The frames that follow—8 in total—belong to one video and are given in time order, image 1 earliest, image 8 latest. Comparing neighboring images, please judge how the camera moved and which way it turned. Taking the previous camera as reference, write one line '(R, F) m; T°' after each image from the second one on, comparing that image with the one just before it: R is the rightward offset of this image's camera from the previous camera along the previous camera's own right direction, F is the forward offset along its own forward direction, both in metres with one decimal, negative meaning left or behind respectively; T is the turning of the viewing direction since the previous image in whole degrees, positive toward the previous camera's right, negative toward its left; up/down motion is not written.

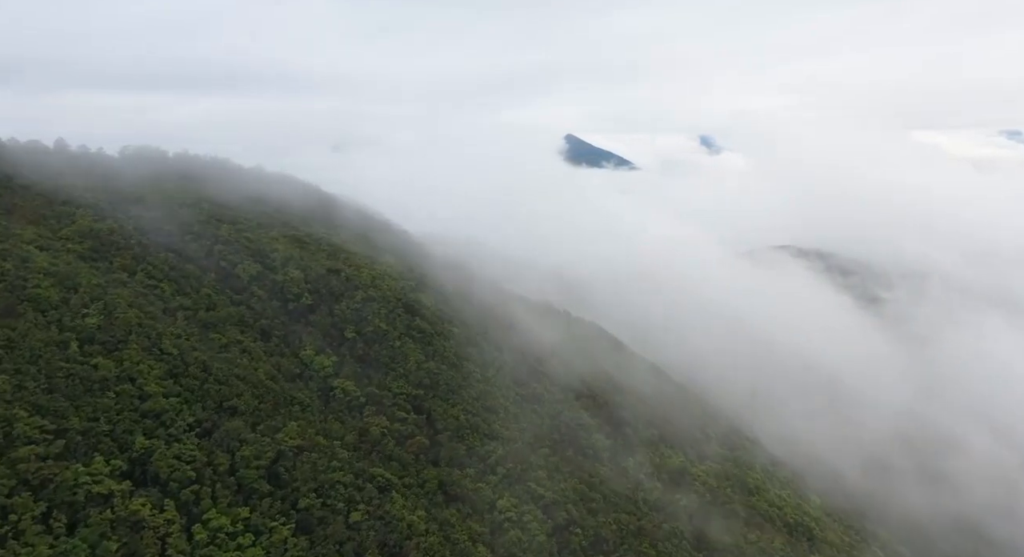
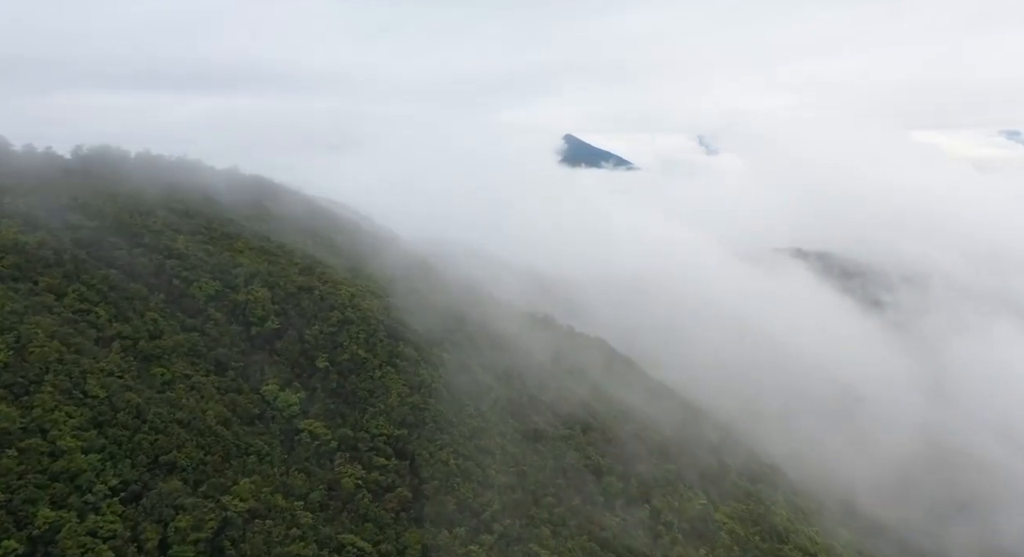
(0.0, +4.7) m; 0°
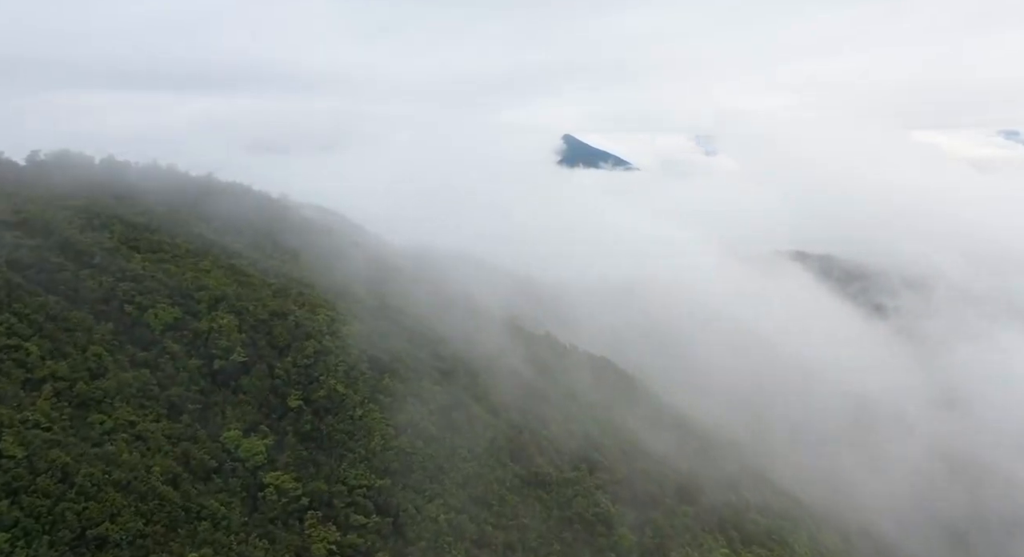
(0.0, +3.7) m; 0°
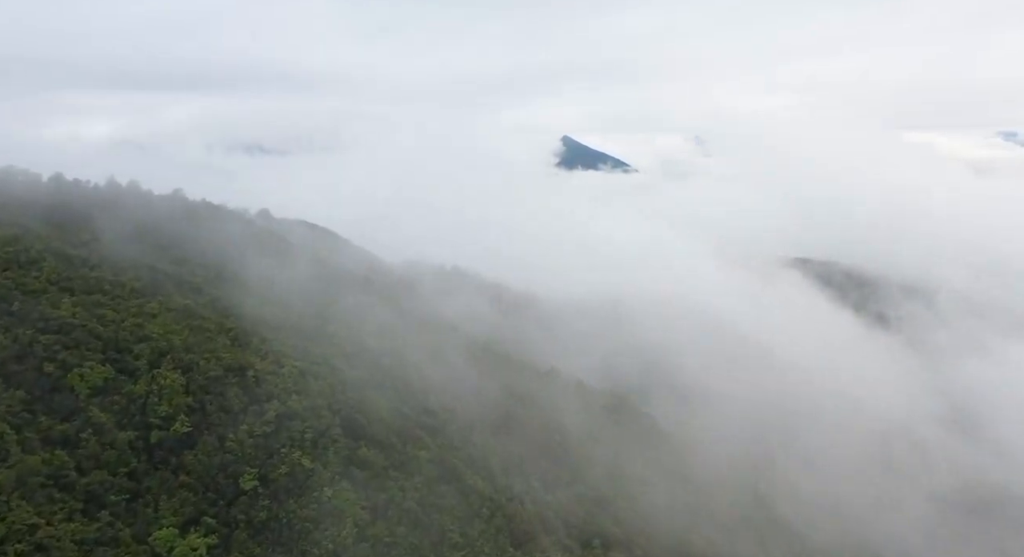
(0.0, +4.6) m; 0°
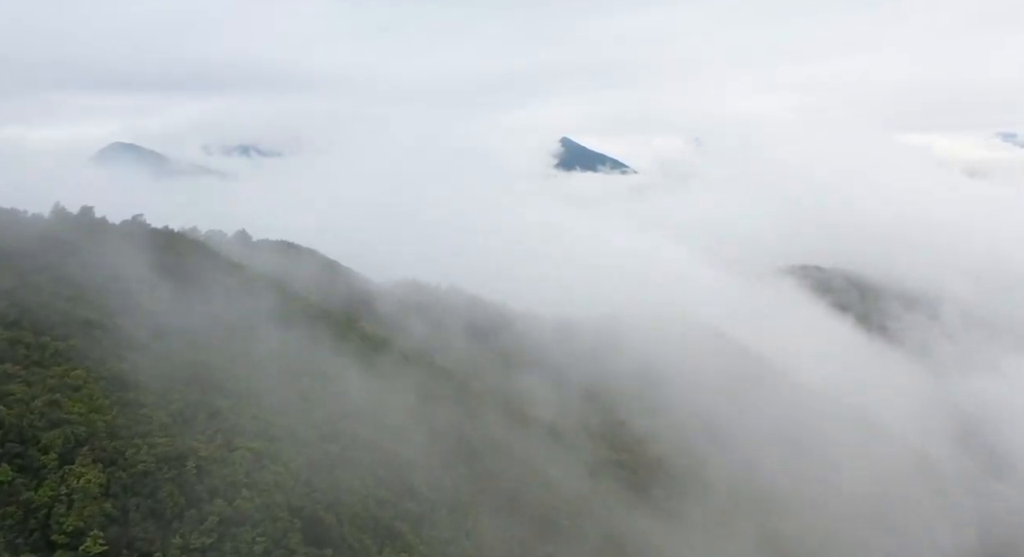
(0.0, +4.7) m; 0°
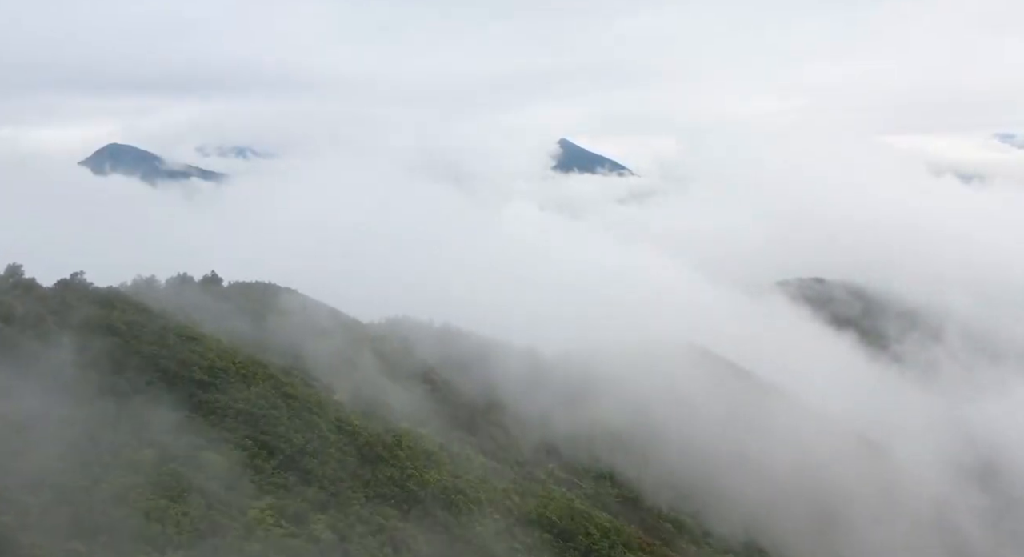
(+1.4, +6.9) m; 0°
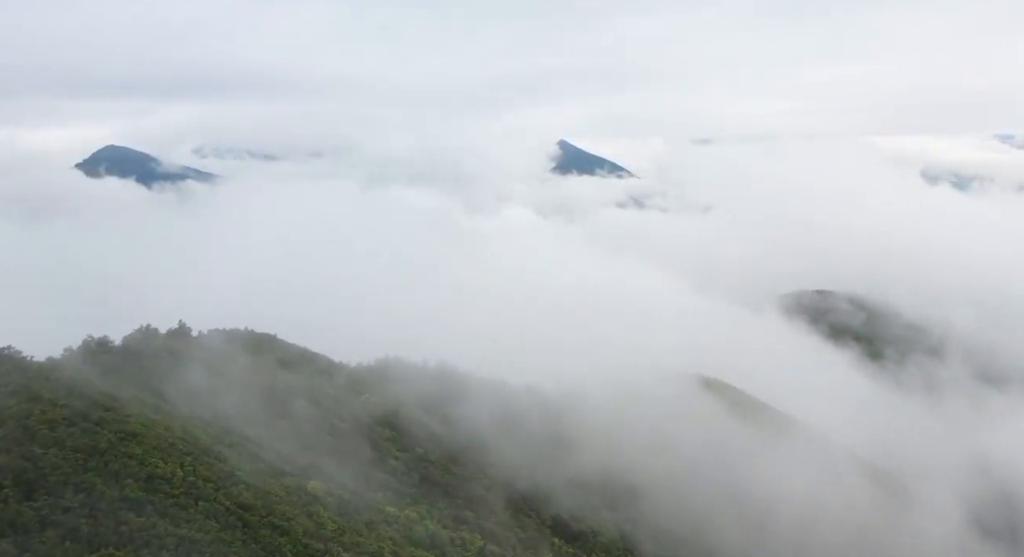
(+1.2, +5.9) m; 0°
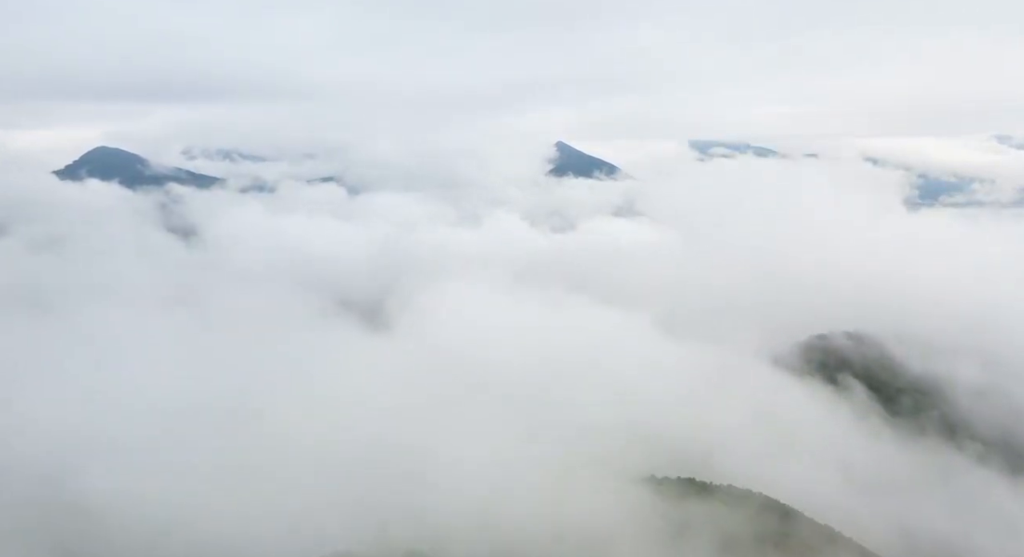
(+5.2, +19.4) m; 0°
